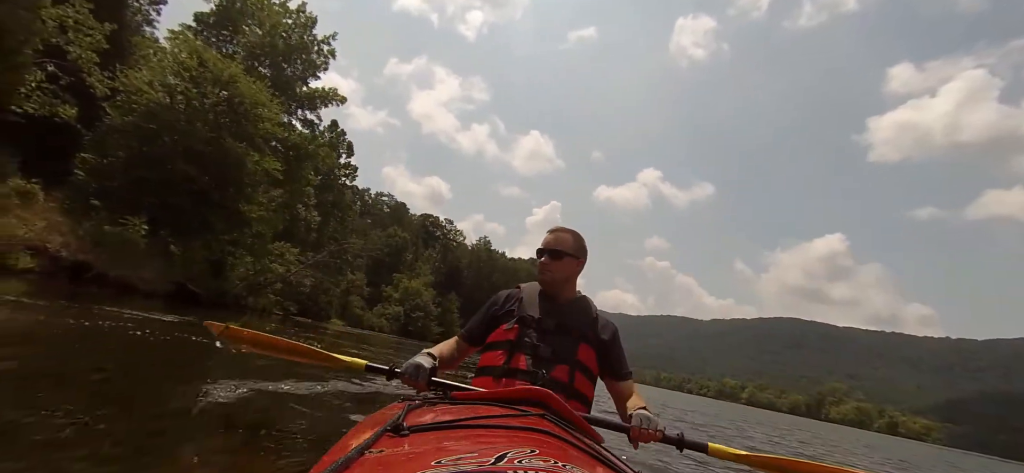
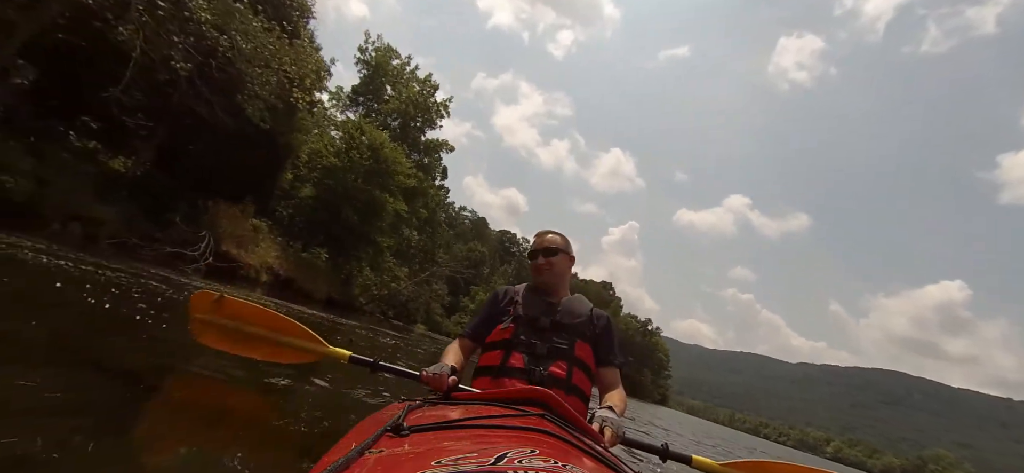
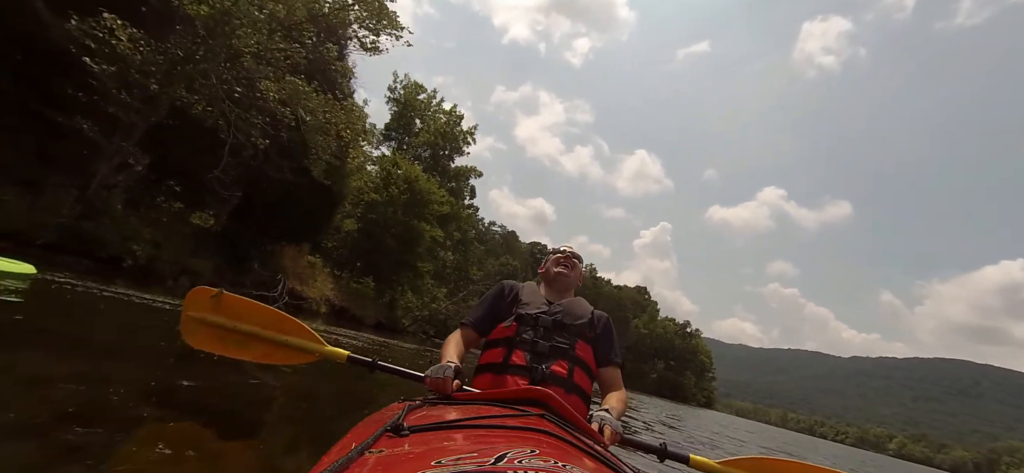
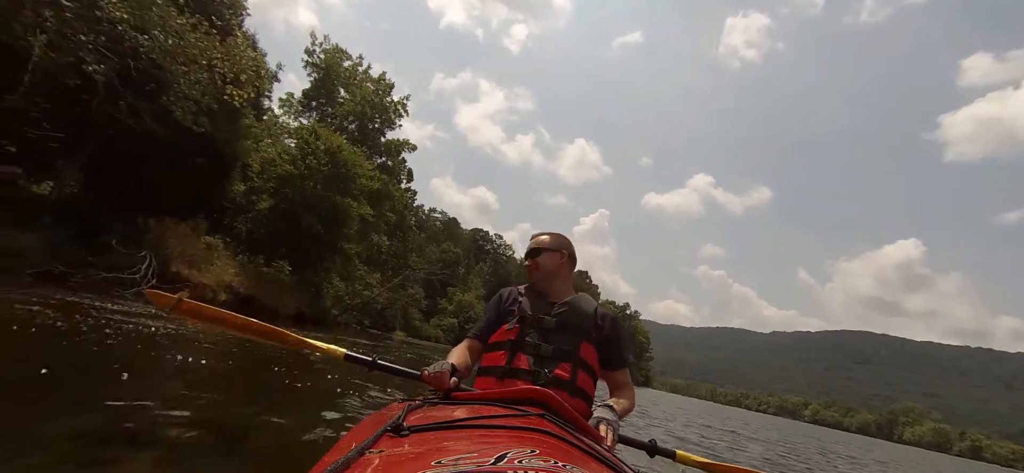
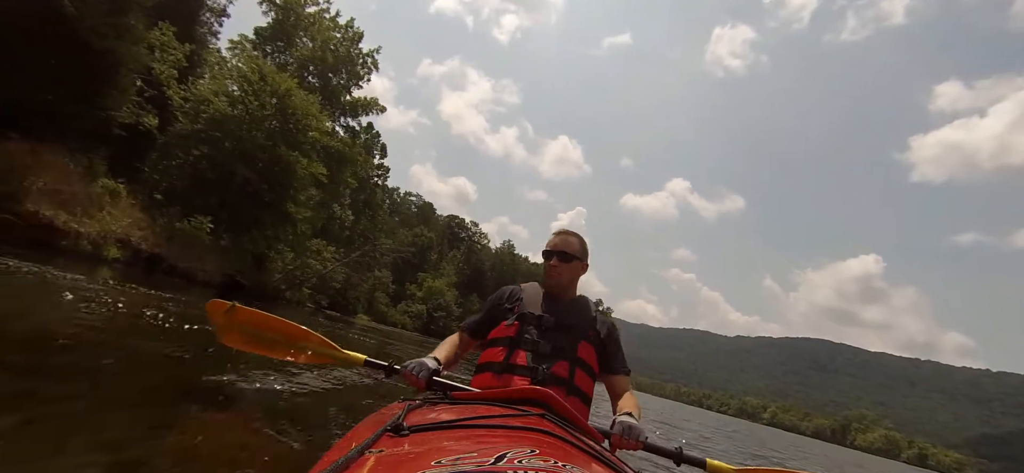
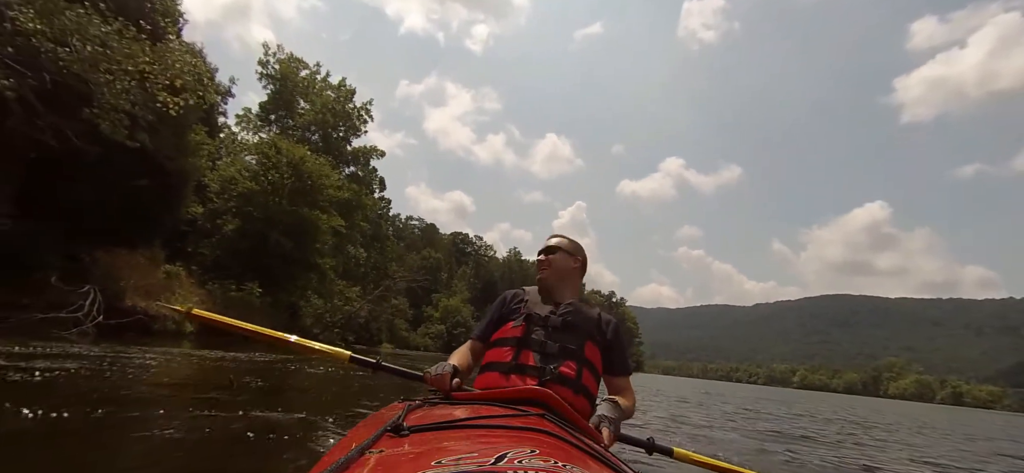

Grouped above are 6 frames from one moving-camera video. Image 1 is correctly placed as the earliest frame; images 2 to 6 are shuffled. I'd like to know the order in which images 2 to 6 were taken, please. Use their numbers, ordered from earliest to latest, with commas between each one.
5, 6, 4, 2, 3
